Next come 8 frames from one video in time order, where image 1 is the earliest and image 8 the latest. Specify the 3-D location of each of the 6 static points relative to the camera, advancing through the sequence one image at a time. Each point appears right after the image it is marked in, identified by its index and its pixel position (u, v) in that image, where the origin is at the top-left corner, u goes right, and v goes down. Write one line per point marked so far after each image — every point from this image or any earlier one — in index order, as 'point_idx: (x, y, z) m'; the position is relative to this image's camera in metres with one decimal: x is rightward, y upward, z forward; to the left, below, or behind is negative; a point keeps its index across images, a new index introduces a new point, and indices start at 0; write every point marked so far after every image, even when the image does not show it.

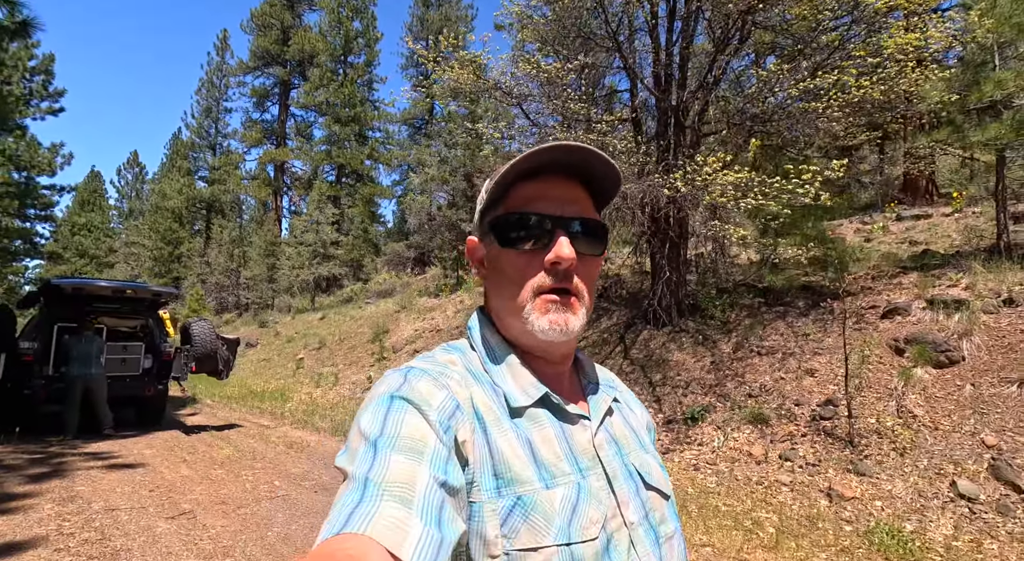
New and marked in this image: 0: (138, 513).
0: (-2.9, -1.8, +4.5) m
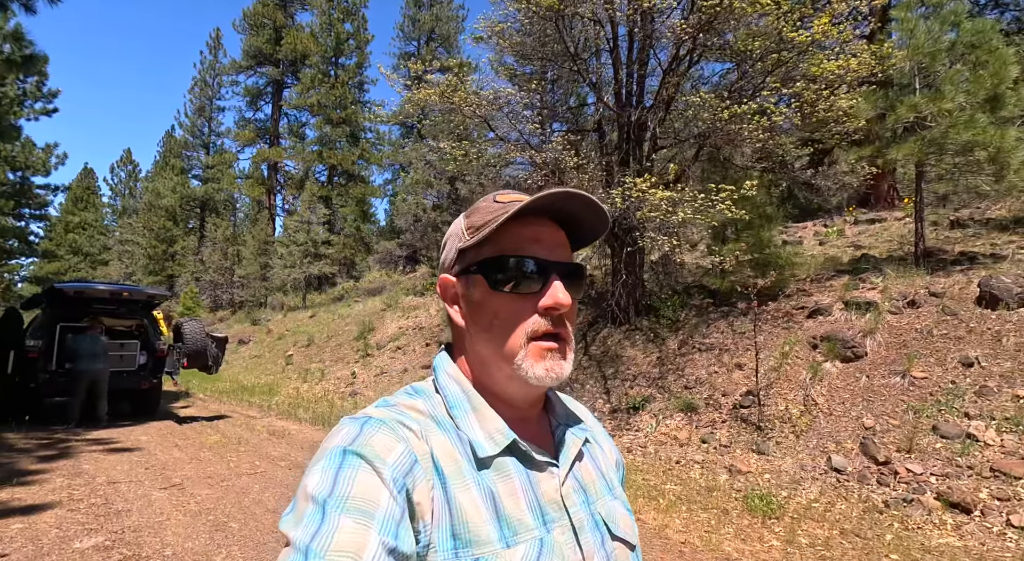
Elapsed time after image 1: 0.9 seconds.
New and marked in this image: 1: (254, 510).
0: (-3.4, -1.8, +5.3) m
1: (-2.1, -1.8, +4.7) m
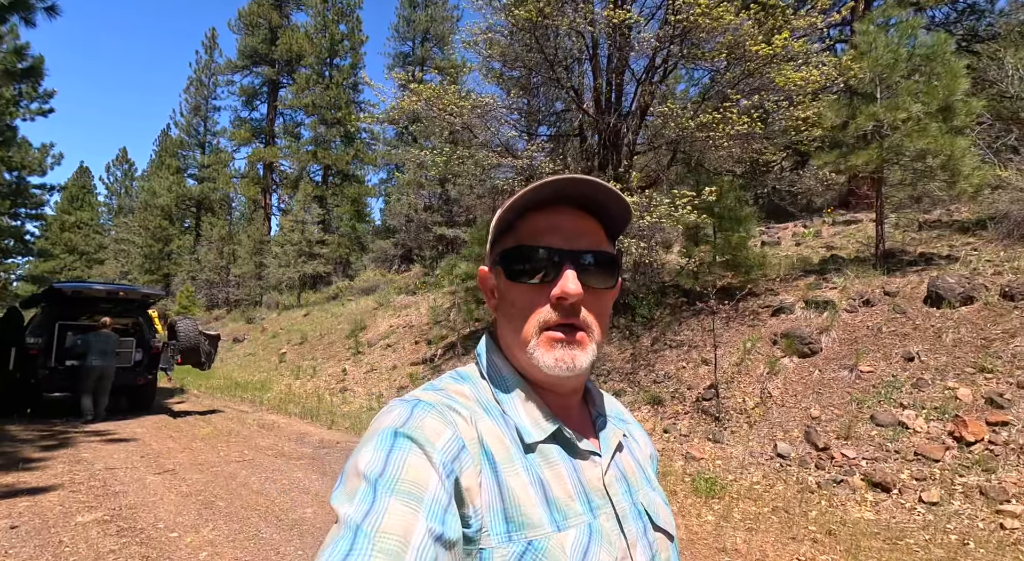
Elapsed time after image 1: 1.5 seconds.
0: (-3.7, -1.8, +5.7) m
1: (-2.4, -1.8, +5.2) m
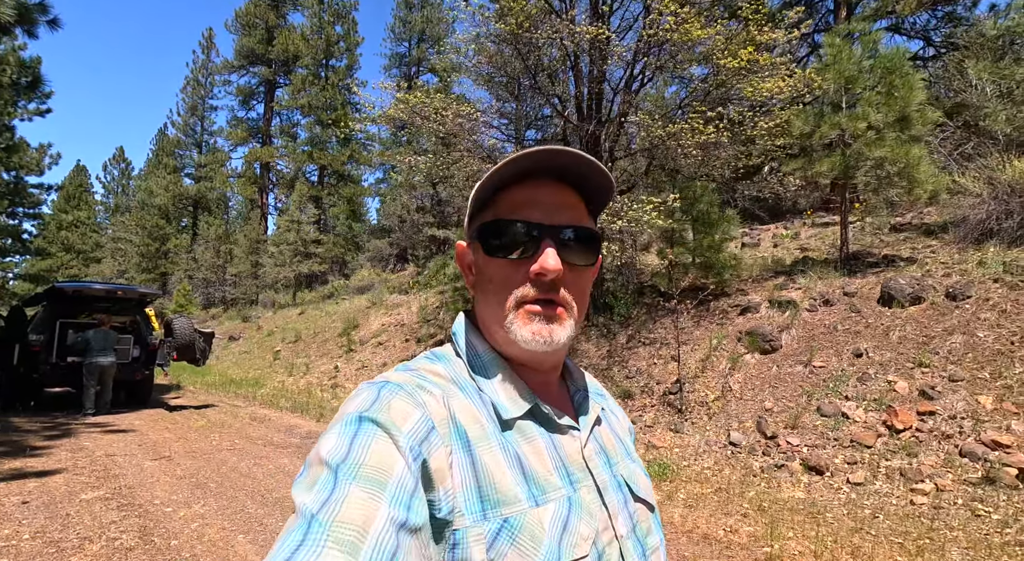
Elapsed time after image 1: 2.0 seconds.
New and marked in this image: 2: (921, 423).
0: (-4.0, -1.9, +6.2) m
1: (-2.7, -1.8, +5.6) m
2: (+4.0, -1.4, +5.7) m
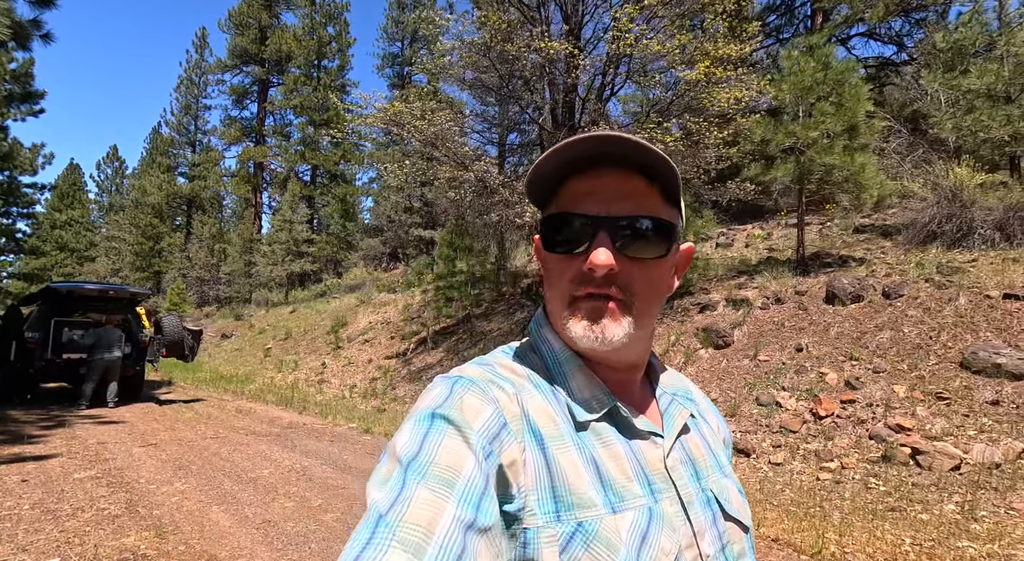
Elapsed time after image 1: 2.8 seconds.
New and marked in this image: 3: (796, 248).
0: (-4.5, -1.9, +6.7) m
1: (-3.2, -1.8, +6.2) m
2: (+3.5, -1.4, +6.2) m
3: (+5.3, +0.6, +10.9) m
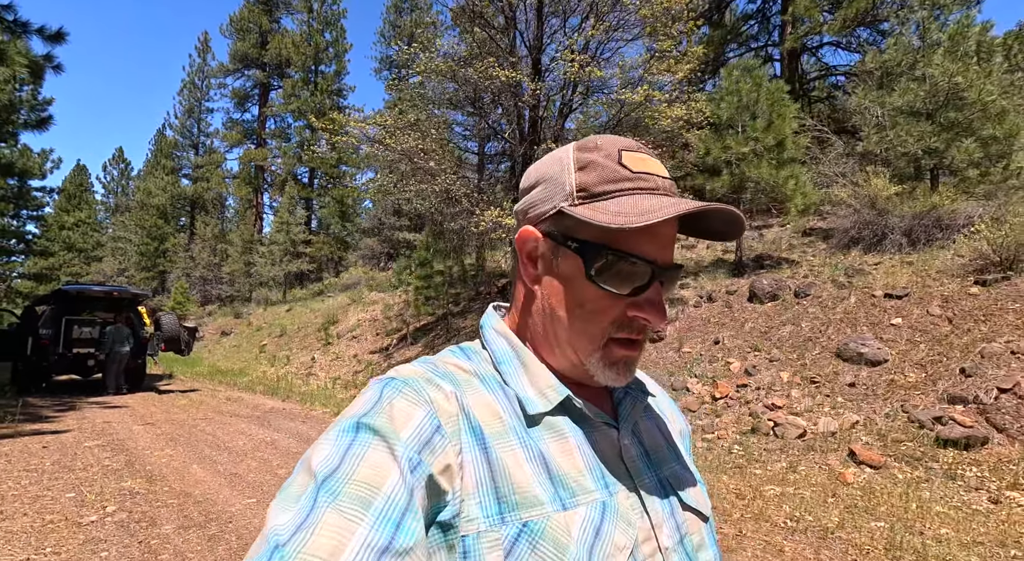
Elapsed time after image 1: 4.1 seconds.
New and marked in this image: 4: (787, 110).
0: (-5.2, -1.9, +7.8) m
1: (-3.9, -1.9, +7.3) m
2: (+2.8, -1.4, +7.3) m
3: (+4.6, +0.6, +12.0) m
4: (+5.2, +3.3, +10.9) m
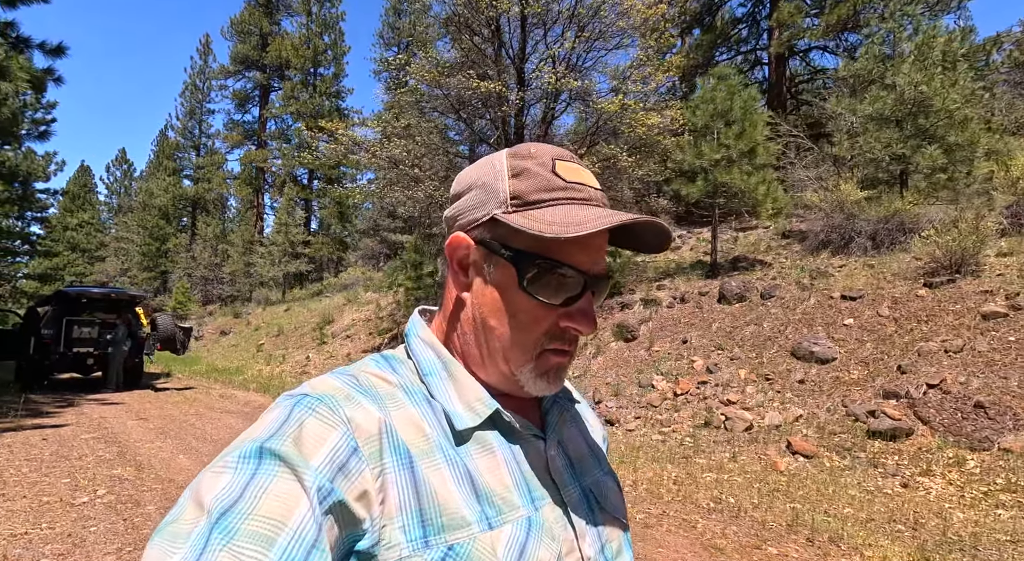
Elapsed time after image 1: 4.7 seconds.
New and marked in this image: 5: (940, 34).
0: (-5.6, -1.9, +8.3) m
1: (-4.3, -1.9, +7.7) m
2: (+2.4, -1.4, +7.8) m
3: (+4.3, +0.6, +12.4) m
4: (+4.9, +3.2, +11.4) m
5: (+8.2, +4.7, +11.2) m
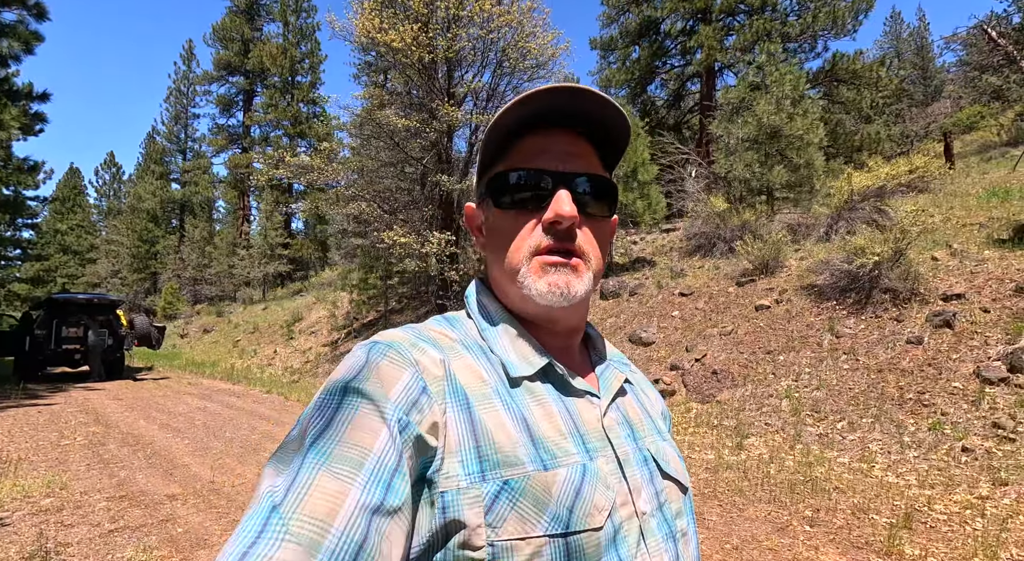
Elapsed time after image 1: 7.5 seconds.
0: (-7.3, -2.1, +10.3) m
1: (-6.0, -2.1, +9.8) m
2: (+0.7, -1.5, +9.8) m
3: (+2.5, +0.6, +14.5) m
4: (+3.1, +3.3, +13.4) m
5: (+6.4, +4.8, +13.3) m
